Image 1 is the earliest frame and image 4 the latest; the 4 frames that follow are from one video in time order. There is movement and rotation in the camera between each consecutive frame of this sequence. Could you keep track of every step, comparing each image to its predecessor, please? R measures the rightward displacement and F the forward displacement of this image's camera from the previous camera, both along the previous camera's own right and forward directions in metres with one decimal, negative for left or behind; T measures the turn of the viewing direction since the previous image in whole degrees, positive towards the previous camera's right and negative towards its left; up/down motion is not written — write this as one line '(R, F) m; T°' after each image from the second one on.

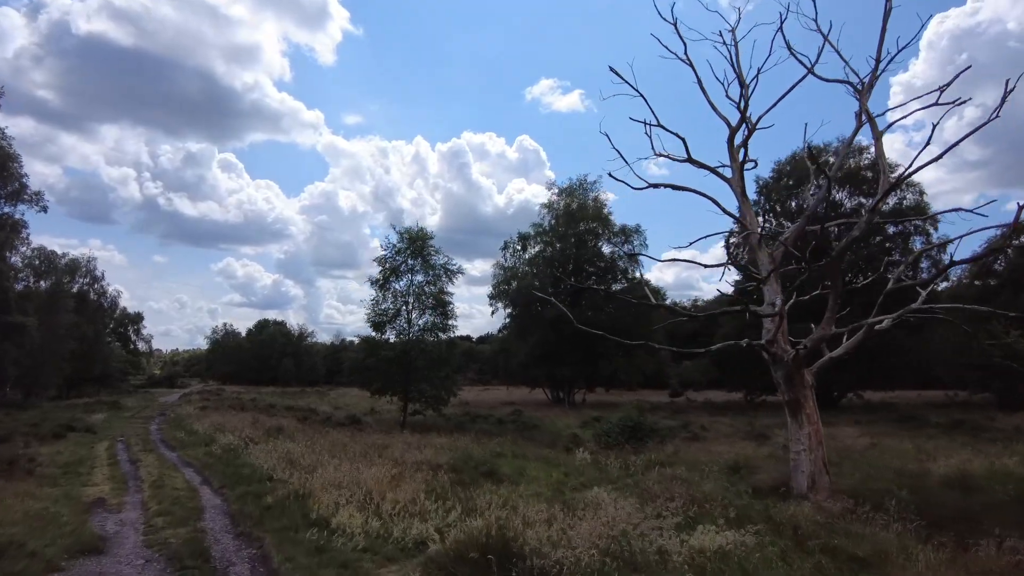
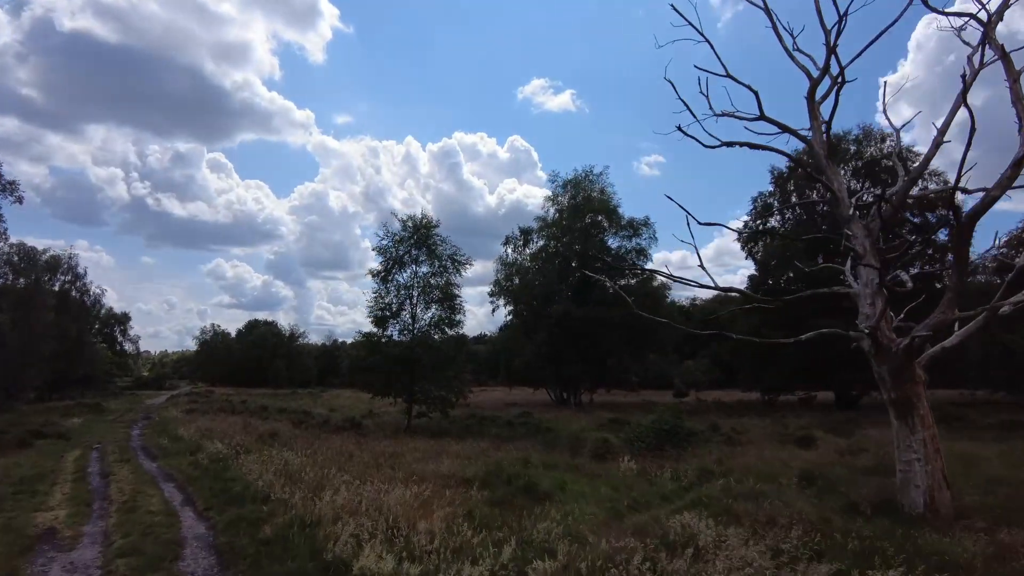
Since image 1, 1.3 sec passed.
(-1.0, +2.3) m; +1°
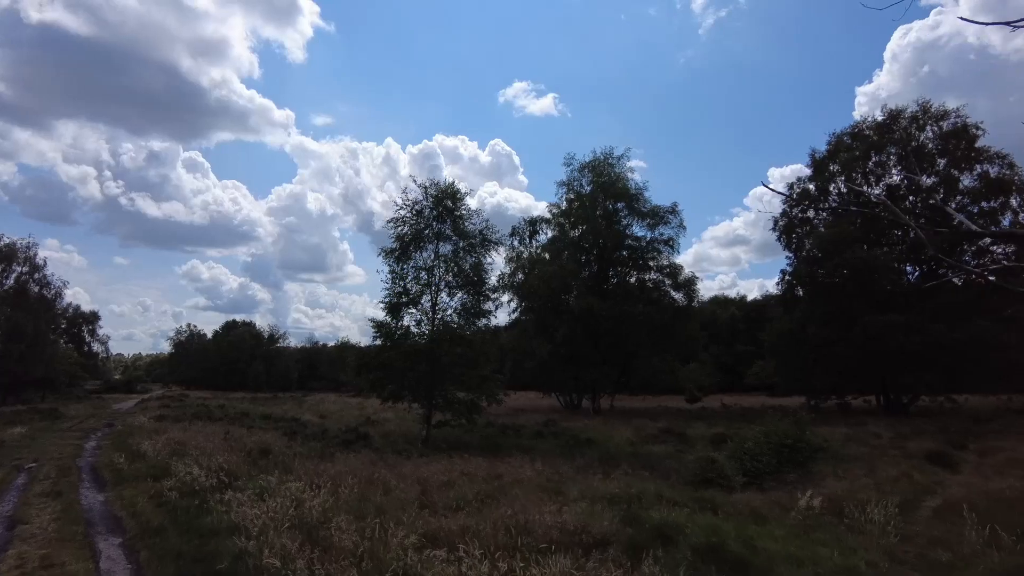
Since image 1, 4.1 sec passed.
(-2.2, +5.1) m; +2°
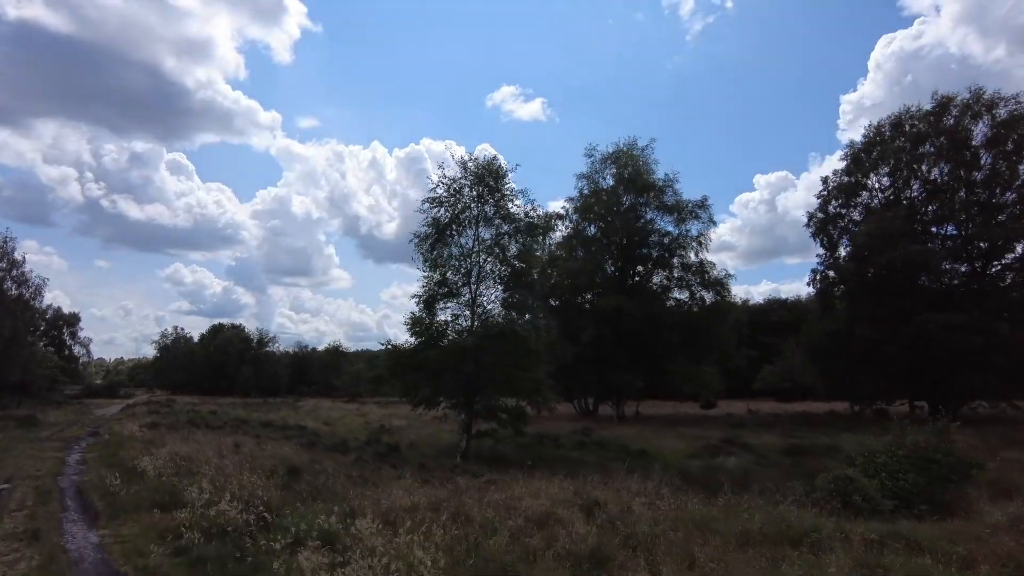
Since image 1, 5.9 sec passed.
(-2.1, +3.0) m; +1°
